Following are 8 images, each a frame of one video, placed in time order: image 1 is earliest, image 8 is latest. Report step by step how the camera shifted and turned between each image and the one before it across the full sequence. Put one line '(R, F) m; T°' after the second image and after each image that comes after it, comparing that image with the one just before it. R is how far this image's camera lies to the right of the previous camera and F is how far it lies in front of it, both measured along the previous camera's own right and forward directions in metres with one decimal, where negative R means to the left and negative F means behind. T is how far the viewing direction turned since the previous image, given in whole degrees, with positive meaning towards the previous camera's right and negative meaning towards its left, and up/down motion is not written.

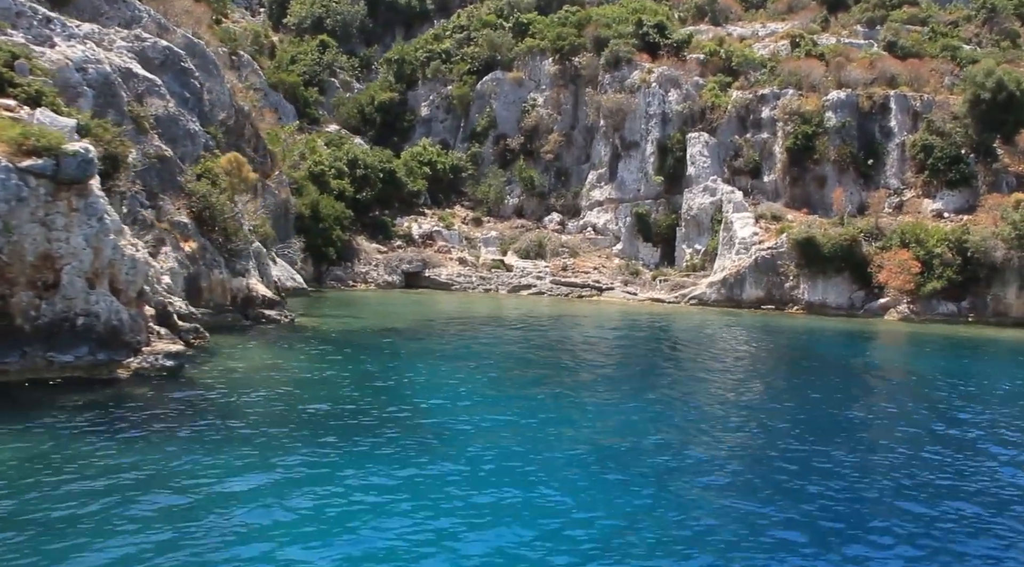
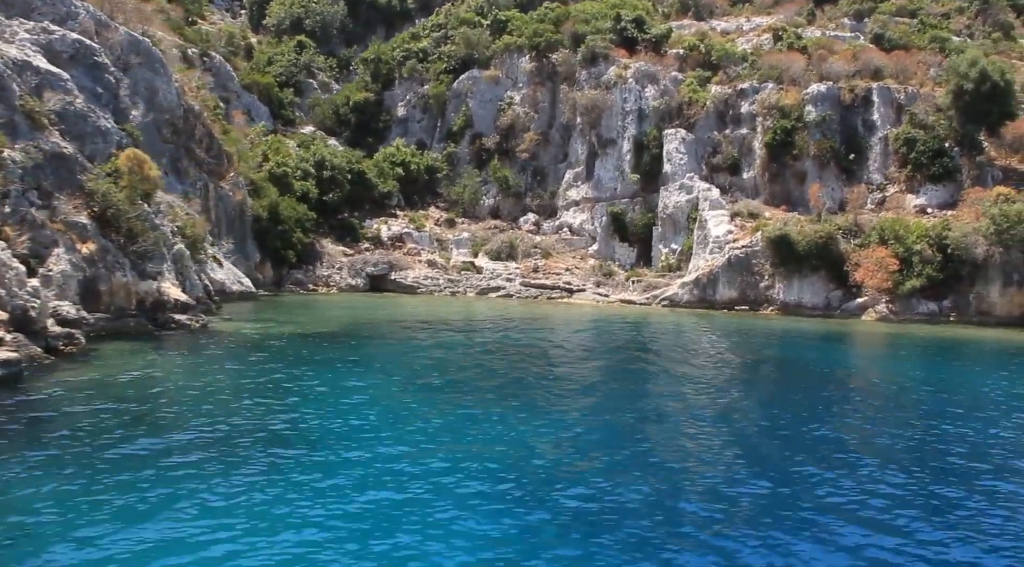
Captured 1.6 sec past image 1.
(+2.2, +1.2) m; -1°
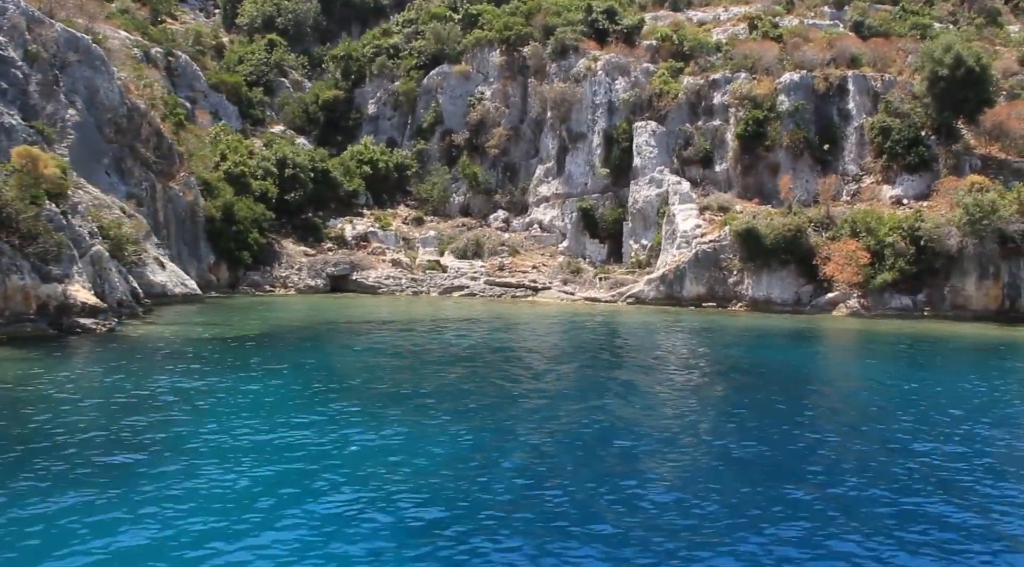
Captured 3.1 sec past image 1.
(+2.0, +1.0) m; -1°
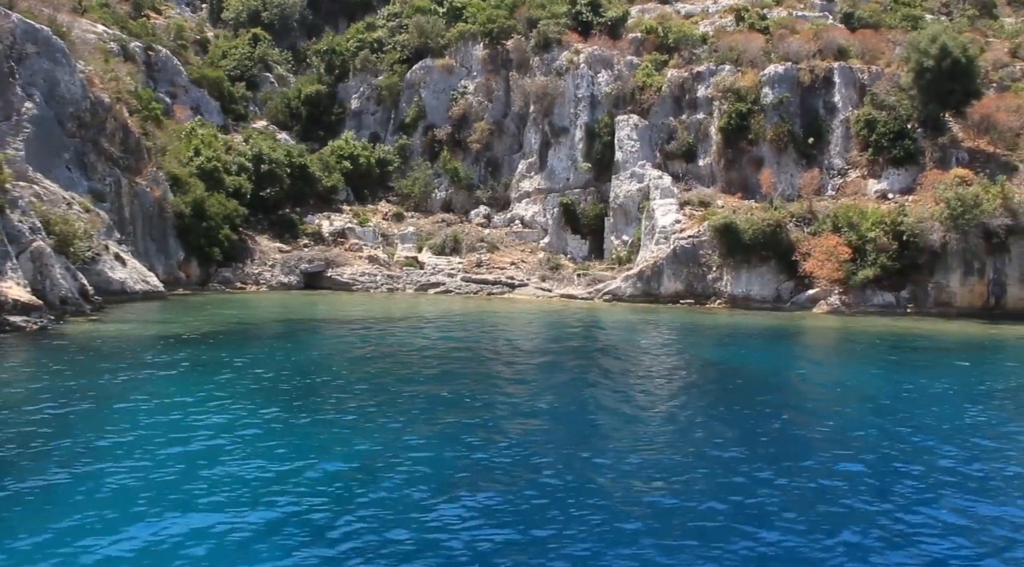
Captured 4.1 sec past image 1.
(+1.4, +0.7) m; -1°
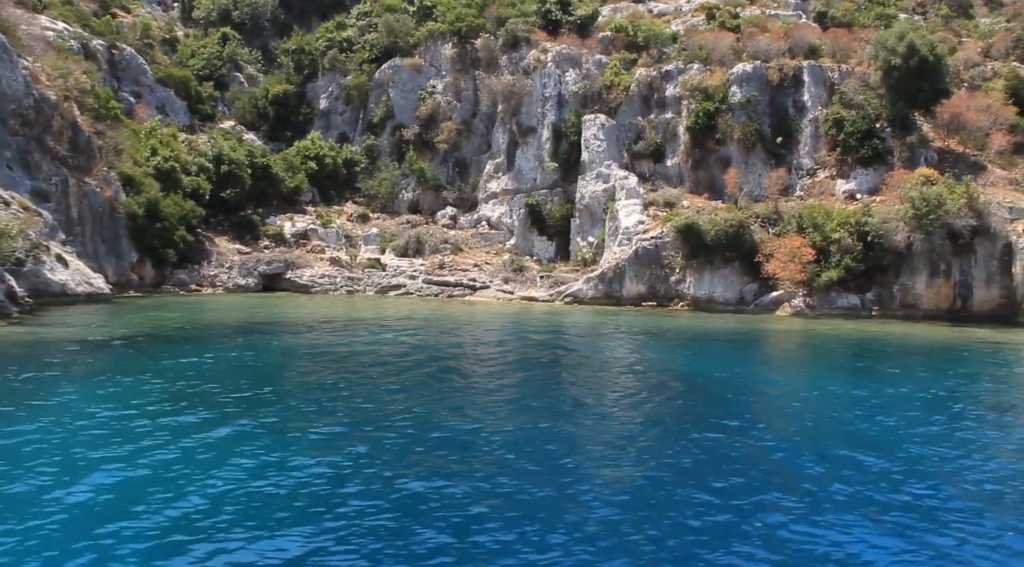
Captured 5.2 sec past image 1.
(+1.5, +0.7) m; 0°
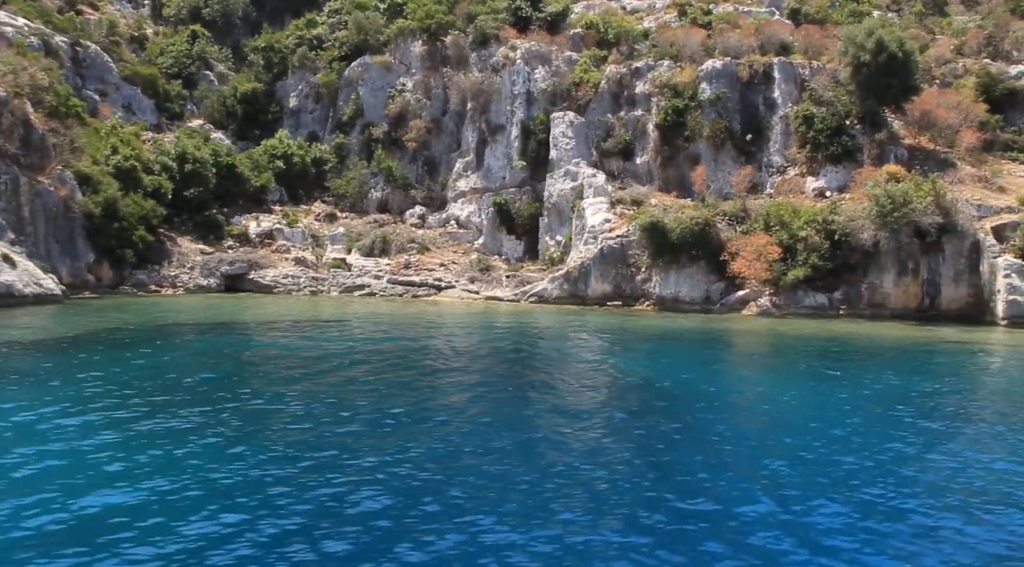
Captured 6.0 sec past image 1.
(+1.1, +0.5) m; +1°
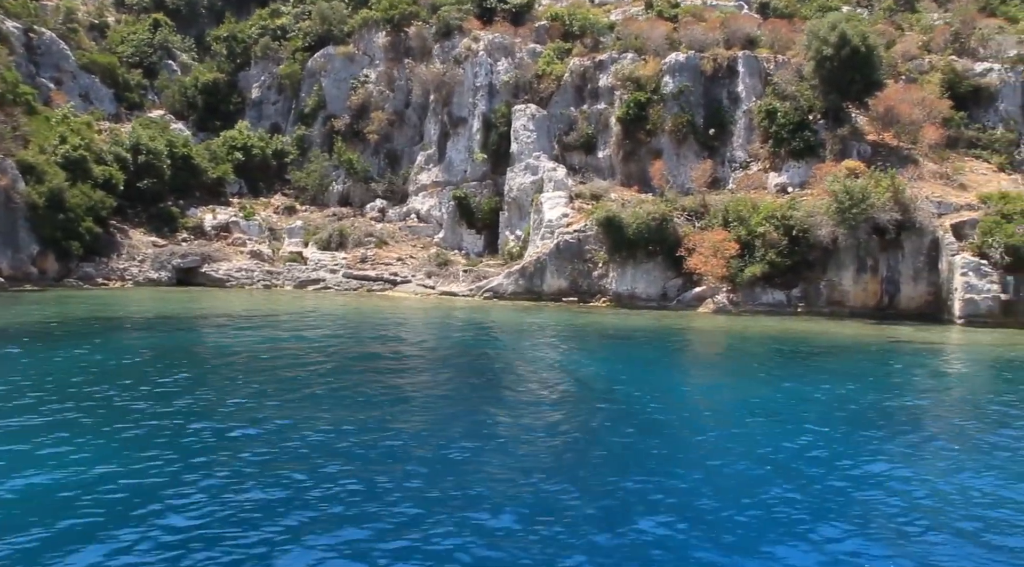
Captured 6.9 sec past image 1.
(+1.3, +0.6) m; +1°
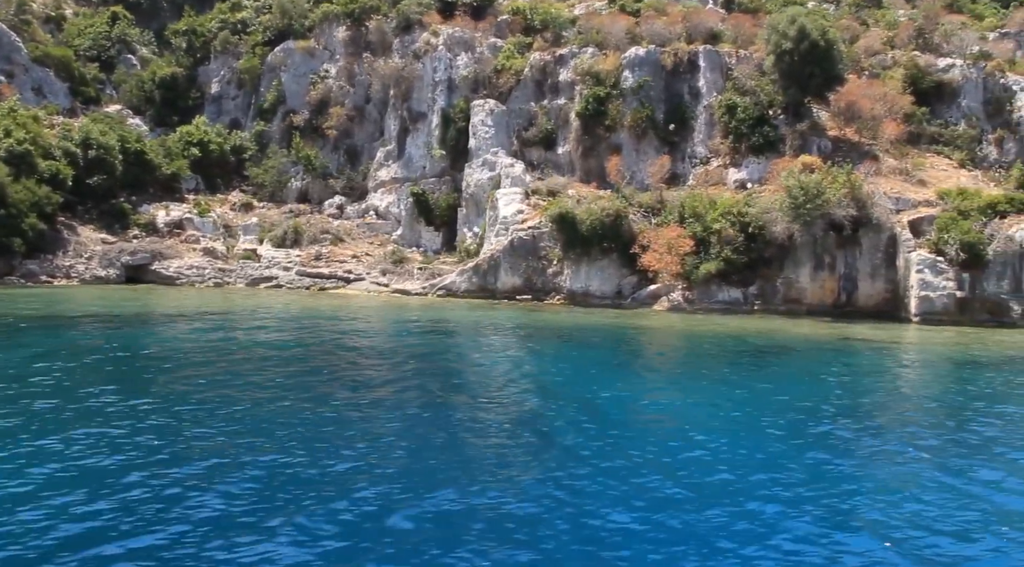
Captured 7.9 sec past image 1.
(+1.3, +0.6) m; +1°
